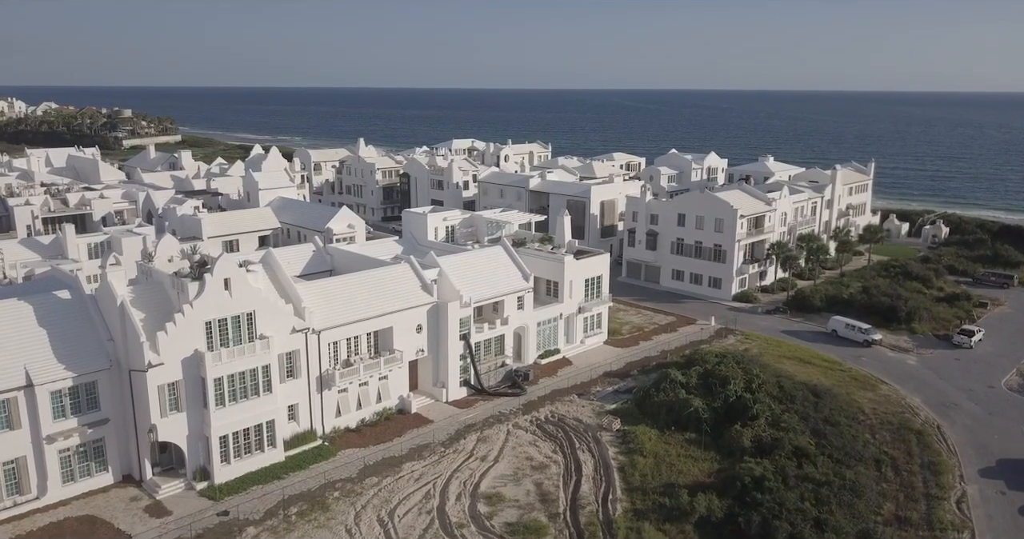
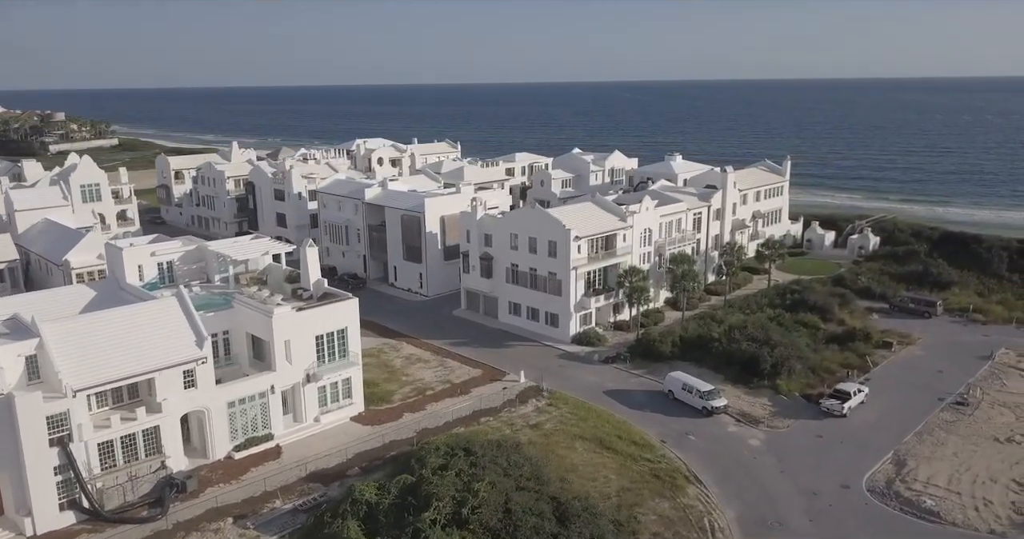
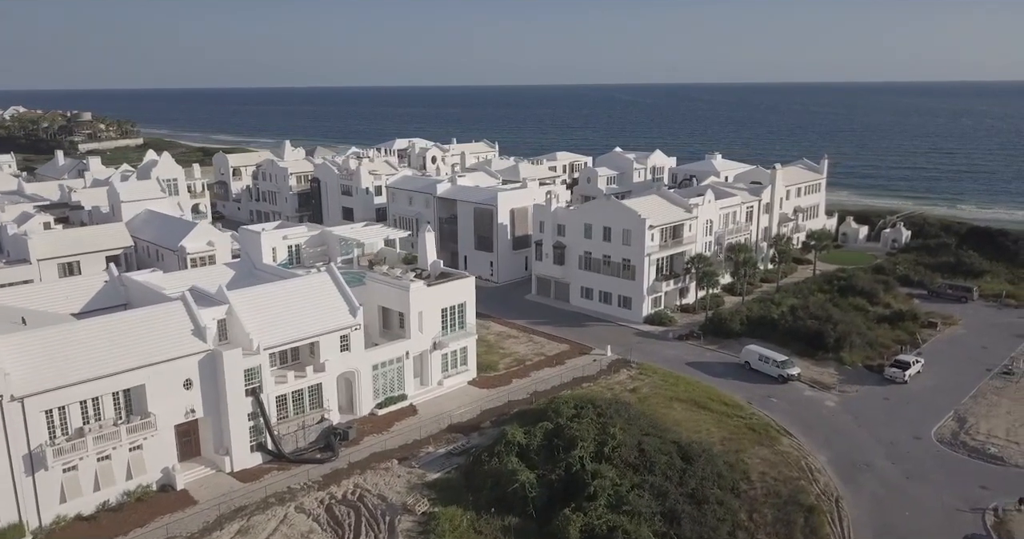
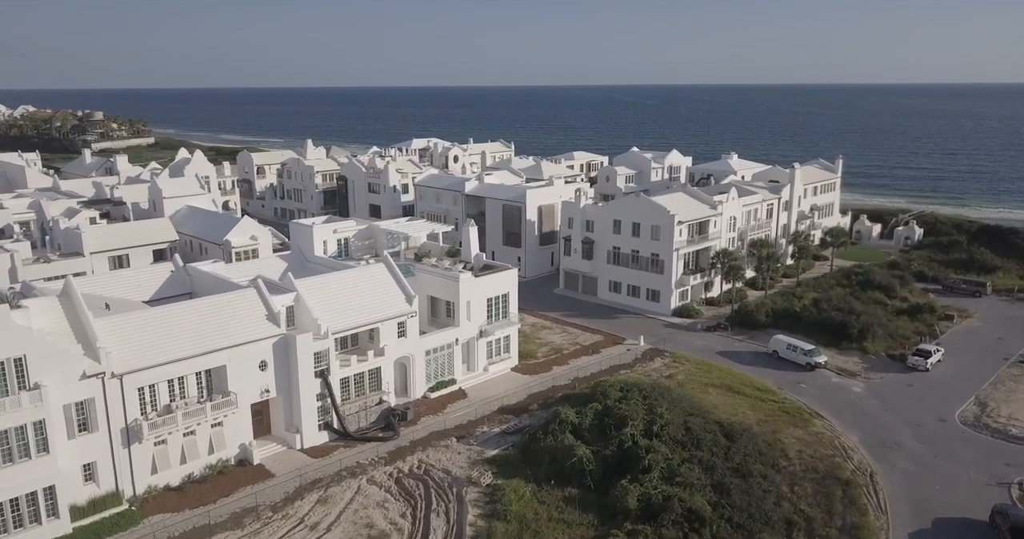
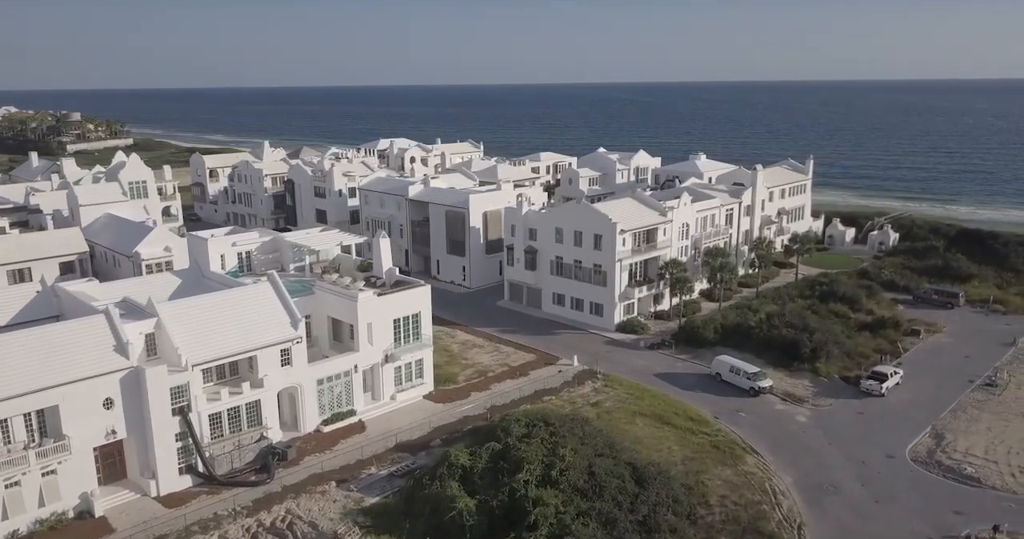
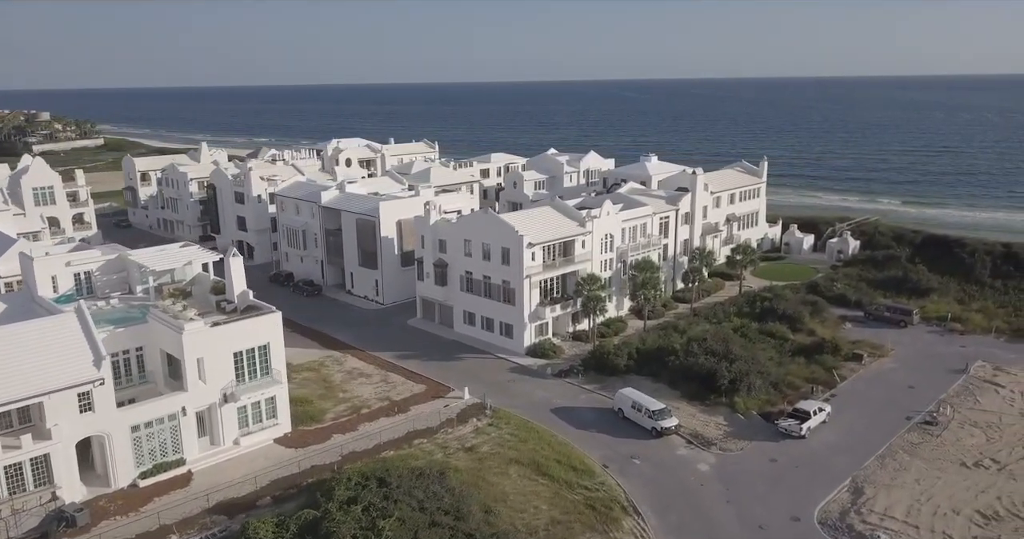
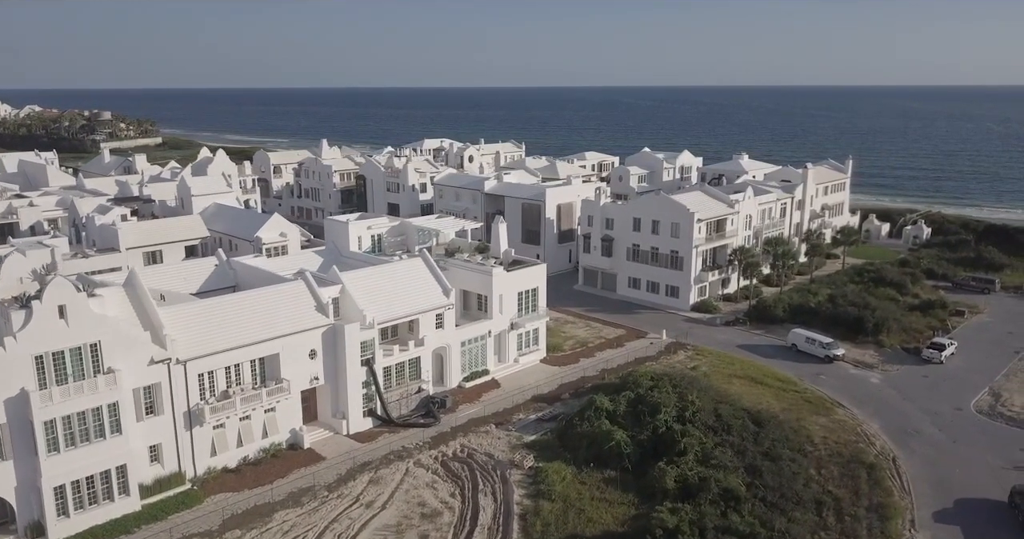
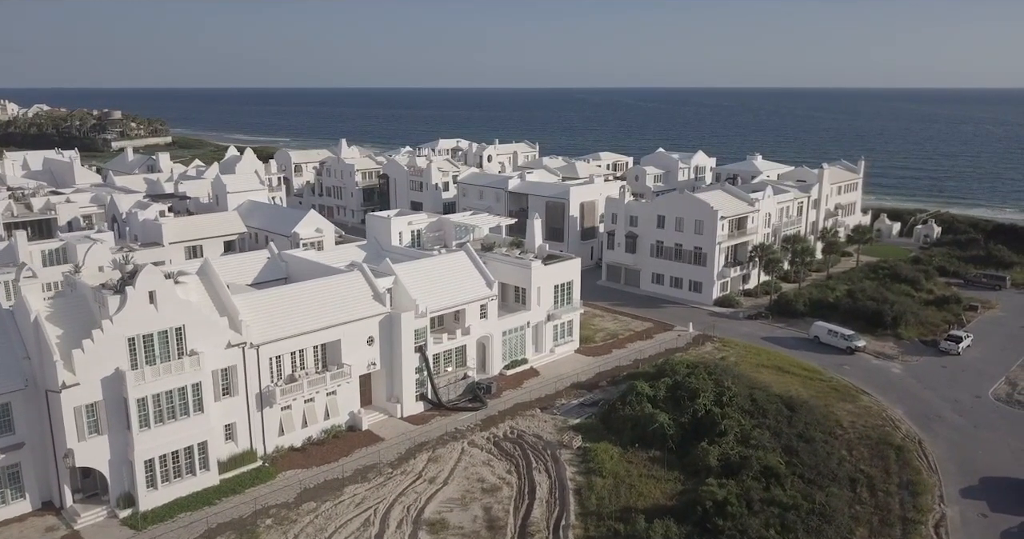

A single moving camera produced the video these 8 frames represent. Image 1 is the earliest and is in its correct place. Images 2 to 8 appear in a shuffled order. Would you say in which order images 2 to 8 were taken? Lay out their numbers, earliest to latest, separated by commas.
8, 7, 4, 3, 5, 2, 6
